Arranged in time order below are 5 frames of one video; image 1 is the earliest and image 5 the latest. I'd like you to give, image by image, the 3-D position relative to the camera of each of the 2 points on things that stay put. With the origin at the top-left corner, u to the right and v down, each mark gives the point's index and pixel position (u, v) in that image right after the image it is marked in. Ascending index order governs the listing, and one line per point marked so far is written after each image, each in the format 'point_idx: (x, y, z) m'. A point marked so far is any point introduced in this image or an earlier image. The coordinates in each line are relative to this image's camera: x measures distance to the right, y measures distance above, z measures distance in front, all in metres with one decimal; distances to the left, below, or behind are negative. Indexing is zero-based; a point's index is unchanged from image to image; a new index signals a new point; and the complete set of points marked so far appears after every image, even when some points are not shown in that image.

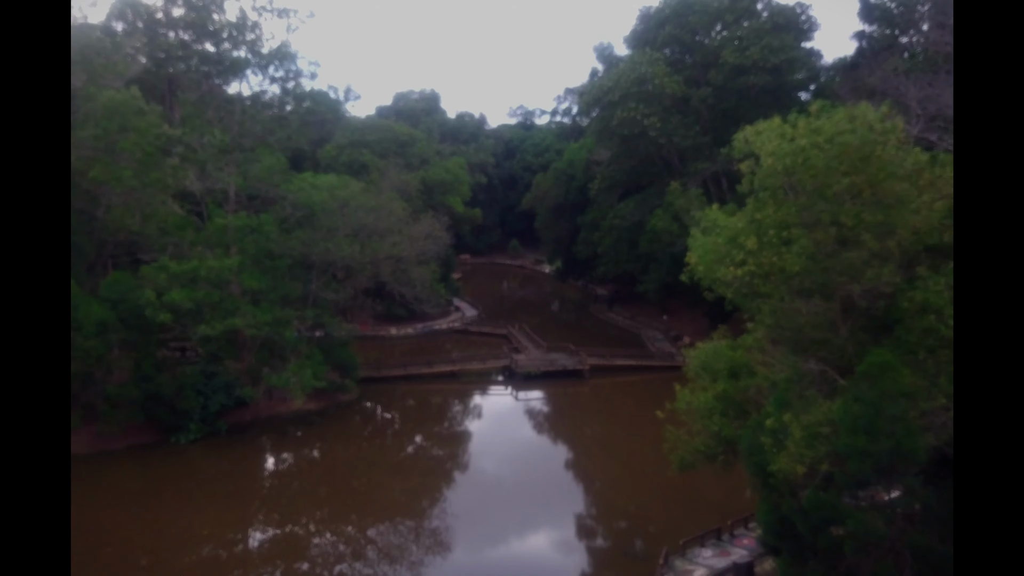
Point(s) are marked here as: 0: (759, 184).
0: (+2.0, +0.9, +10.5) m
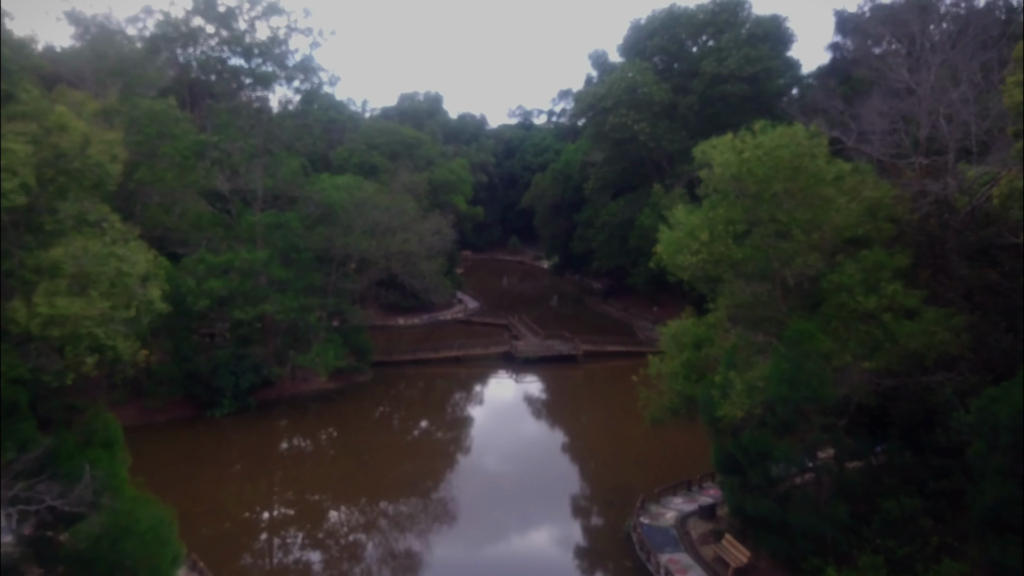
0: (+2.0, +1.0, +12.7) m
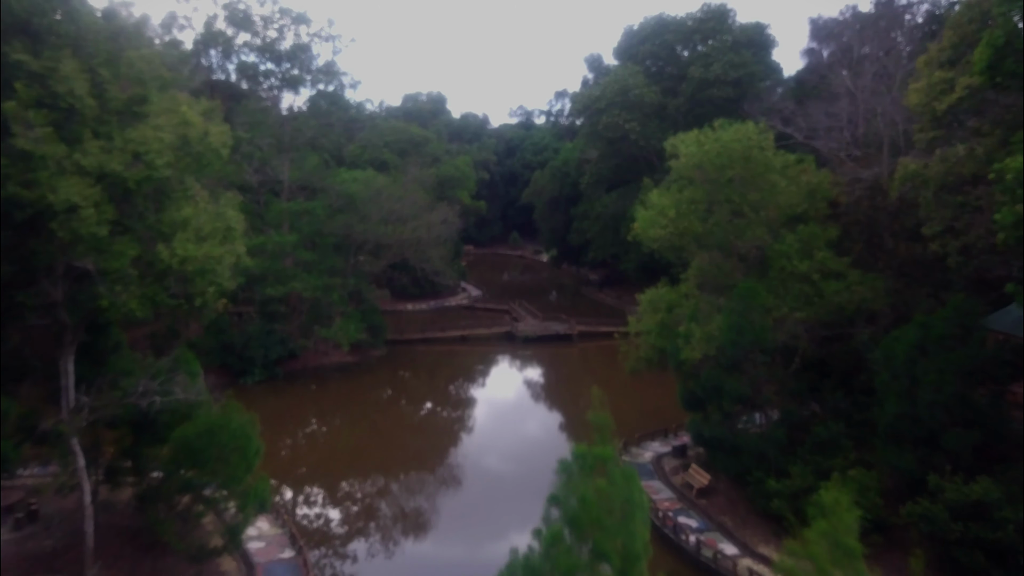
0: (+2.0, +1.4, +15.2) m
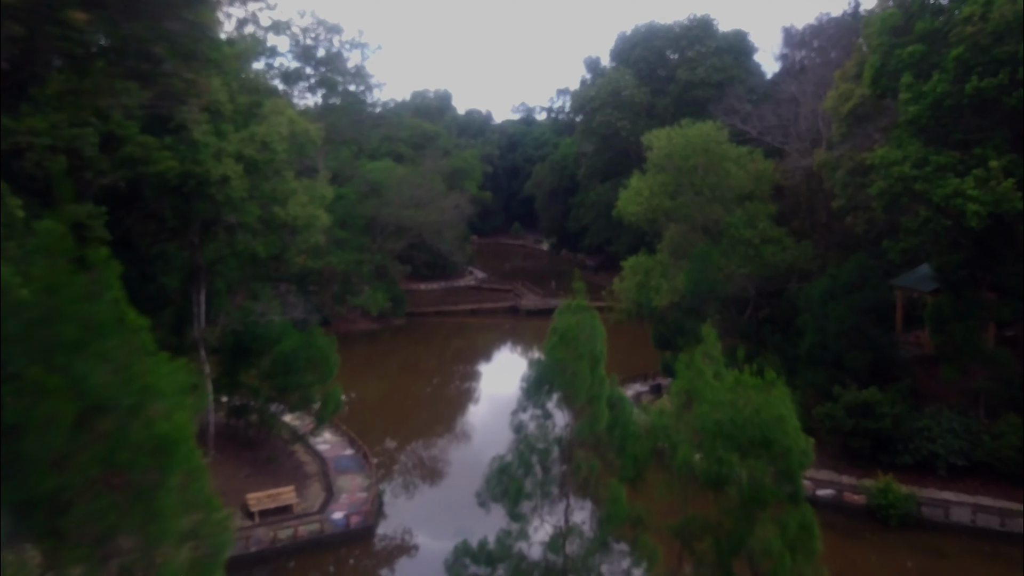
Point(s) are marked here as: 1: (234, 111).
0: (+2.1, +1.9, +19.0) m
1: (-2.7, +1.7, +12.4) m
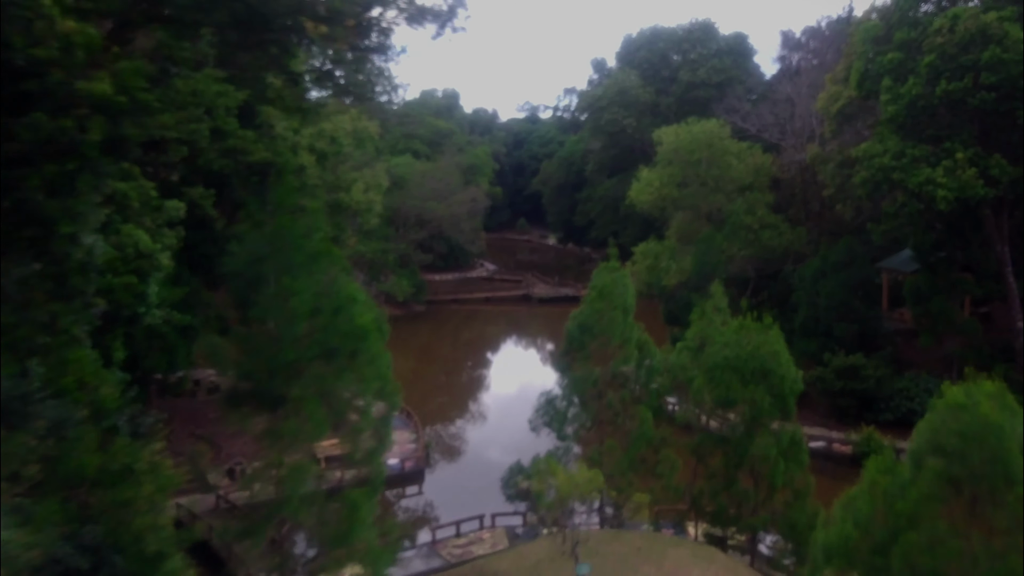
0: (+2.5, +2.2, +21.0) m
1: (-2.3, +2.0, +14.3) m
